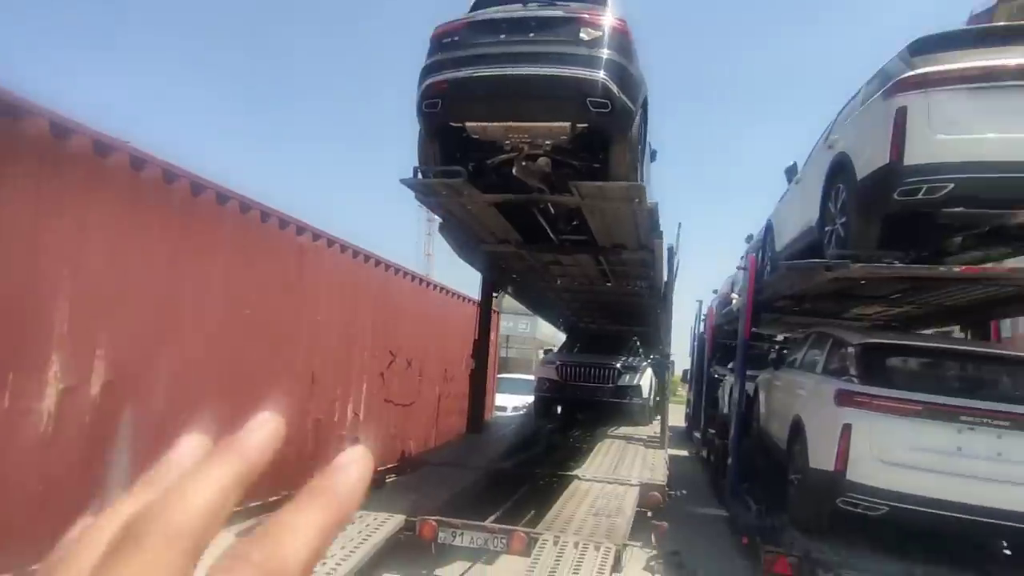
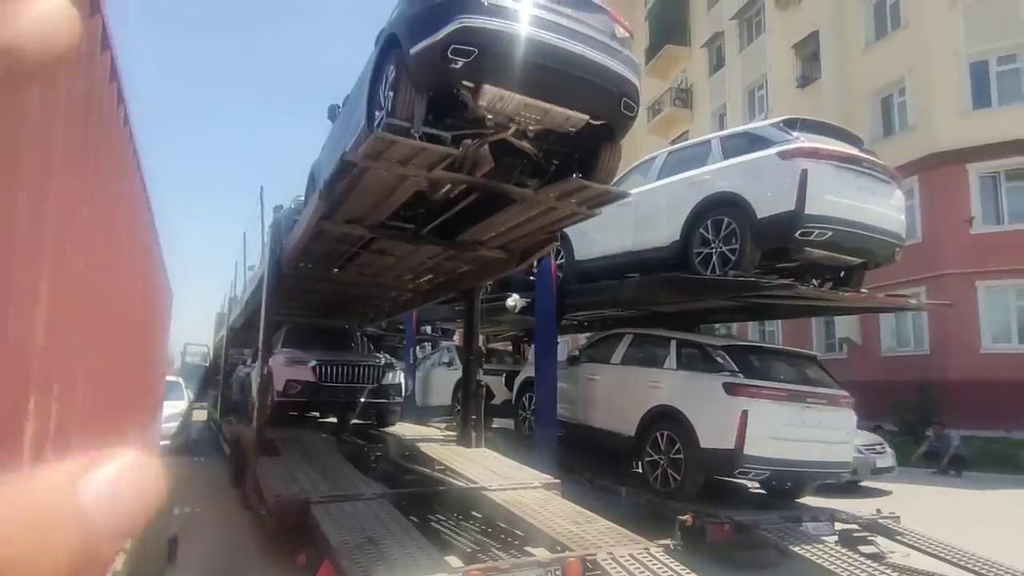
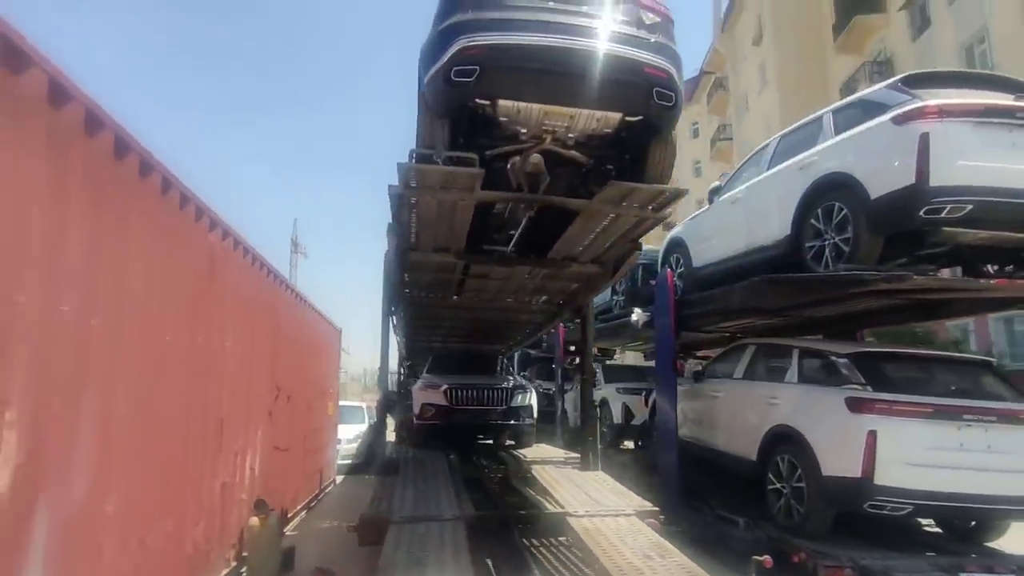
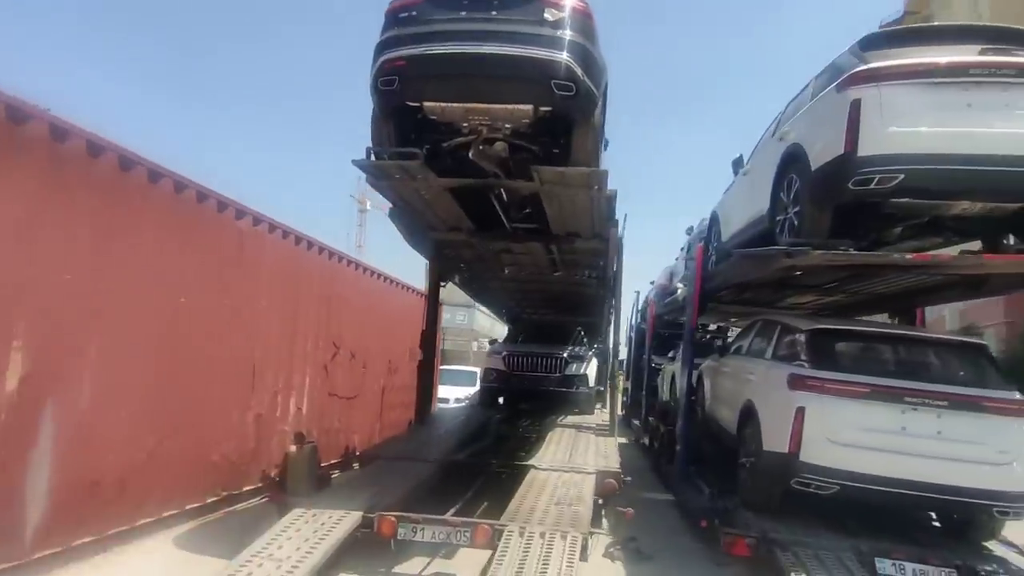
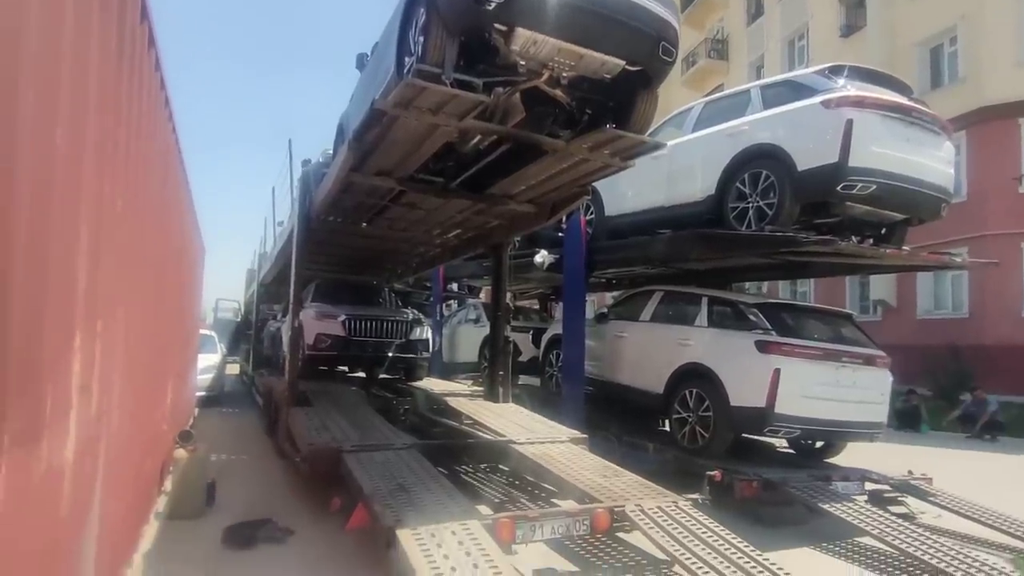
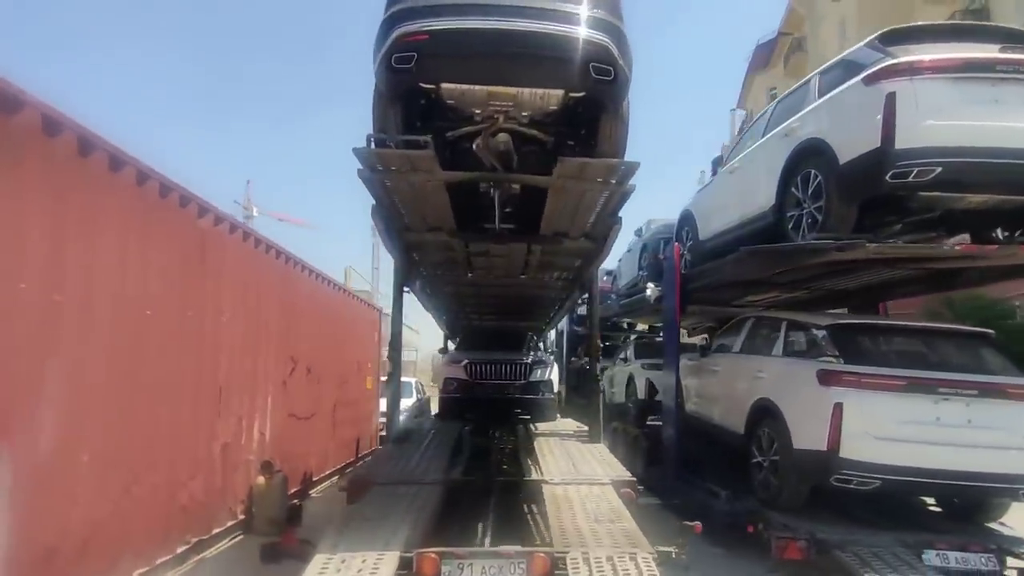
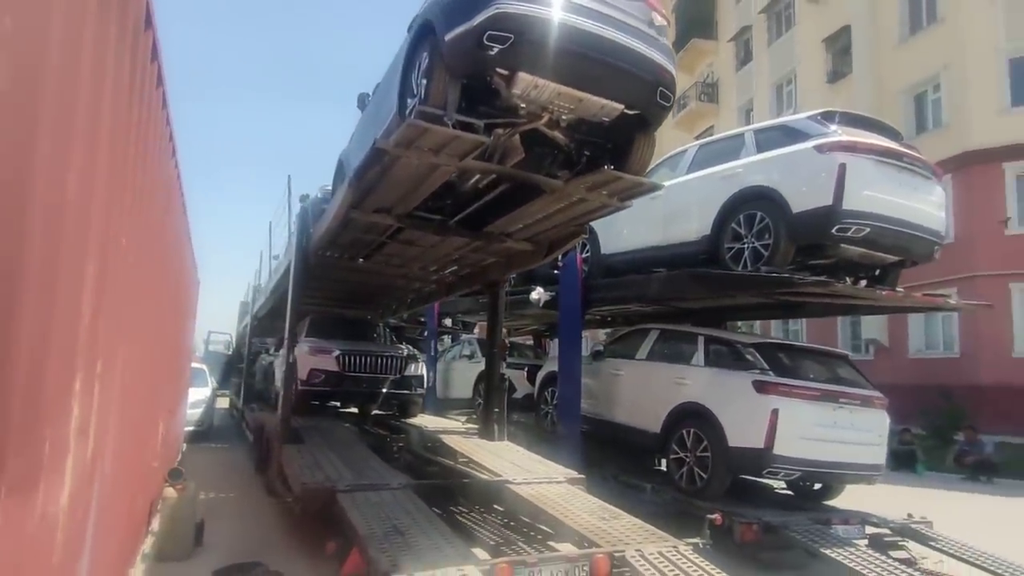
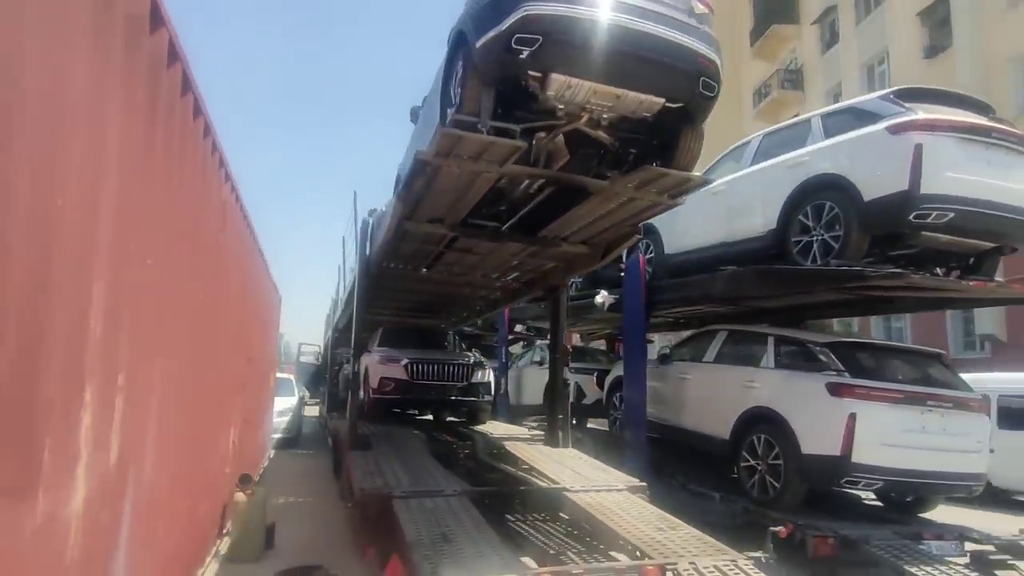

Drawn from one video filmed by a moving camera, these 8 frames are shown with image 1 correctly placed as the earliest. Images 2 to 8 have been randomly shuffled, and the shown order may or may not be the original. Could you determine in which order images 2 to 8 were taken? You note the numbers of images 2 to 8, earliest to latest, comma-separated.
4, 6, 3, 8, 7, 2, 5
